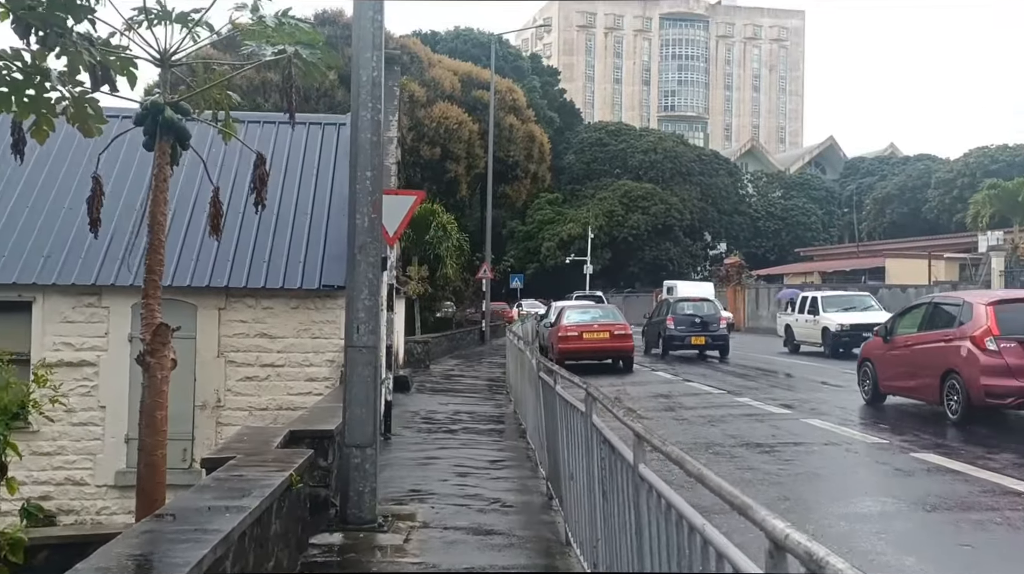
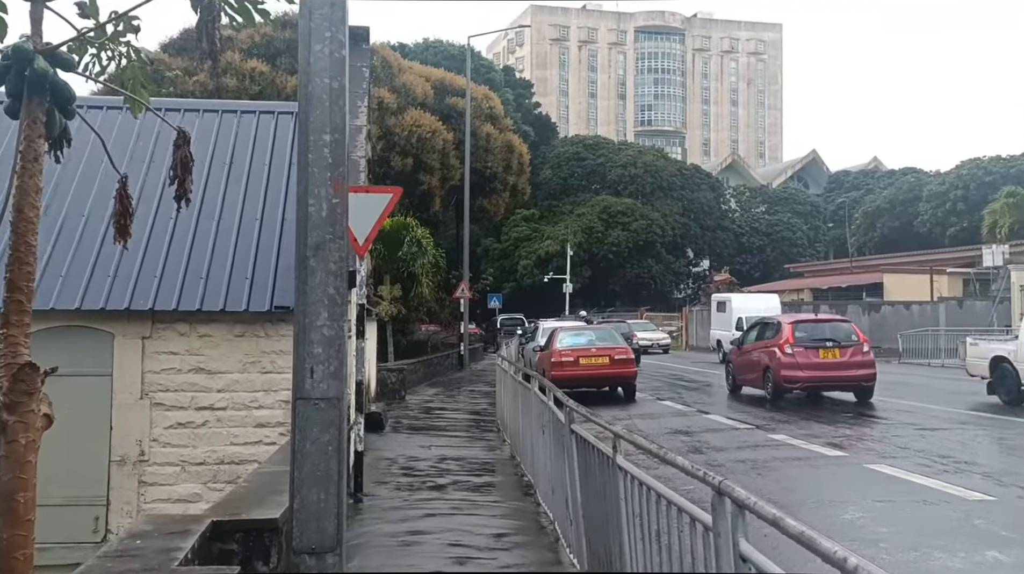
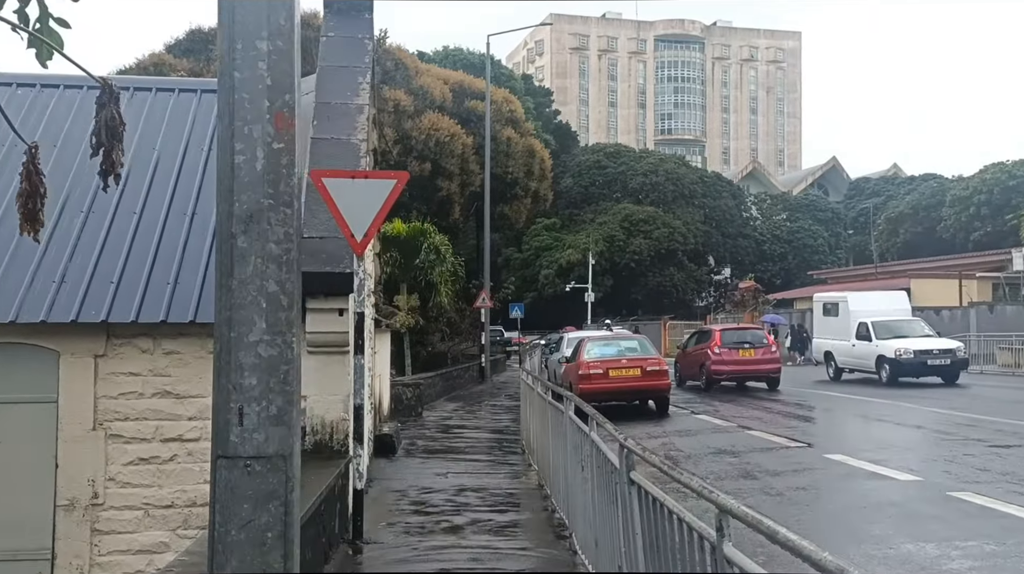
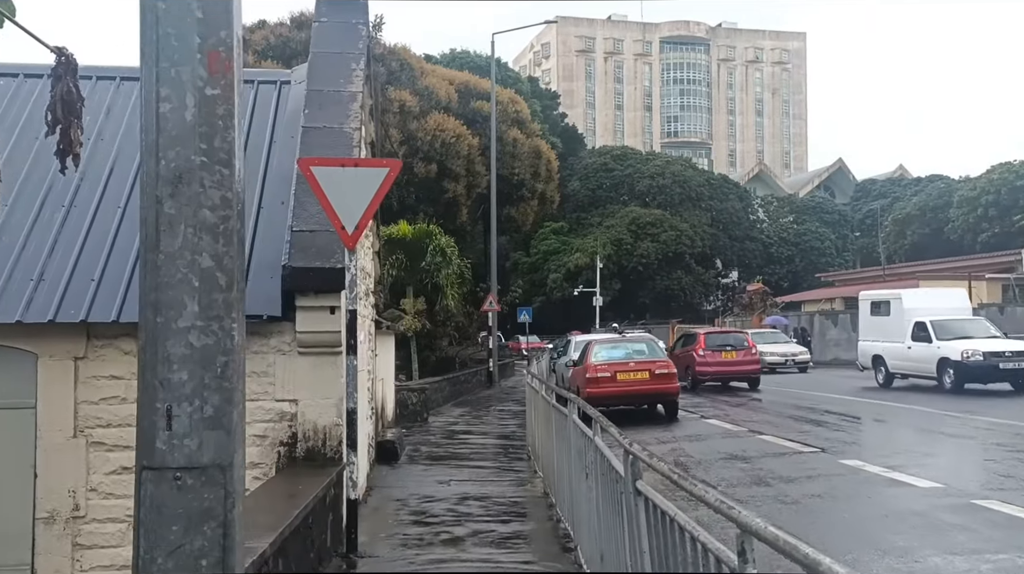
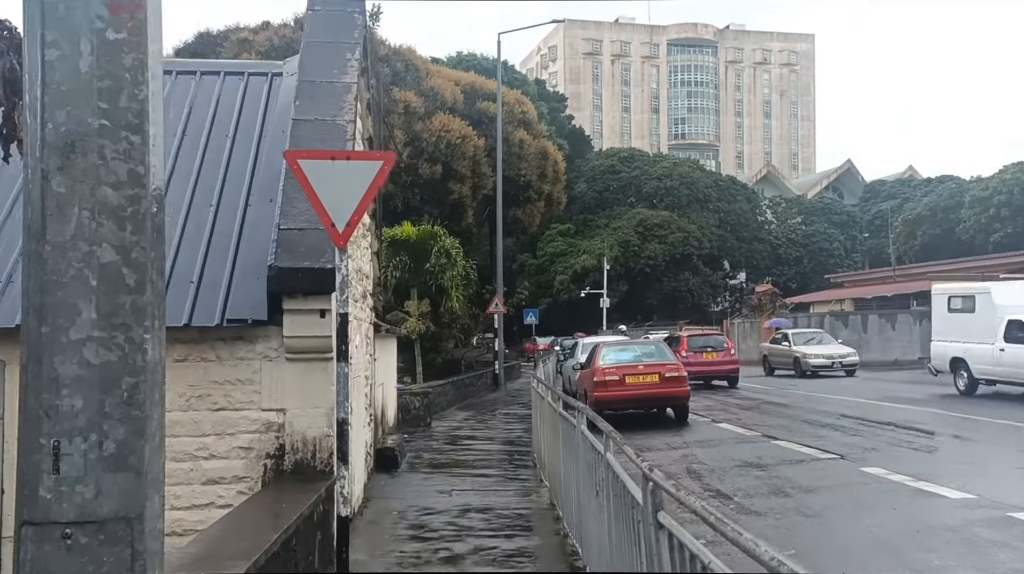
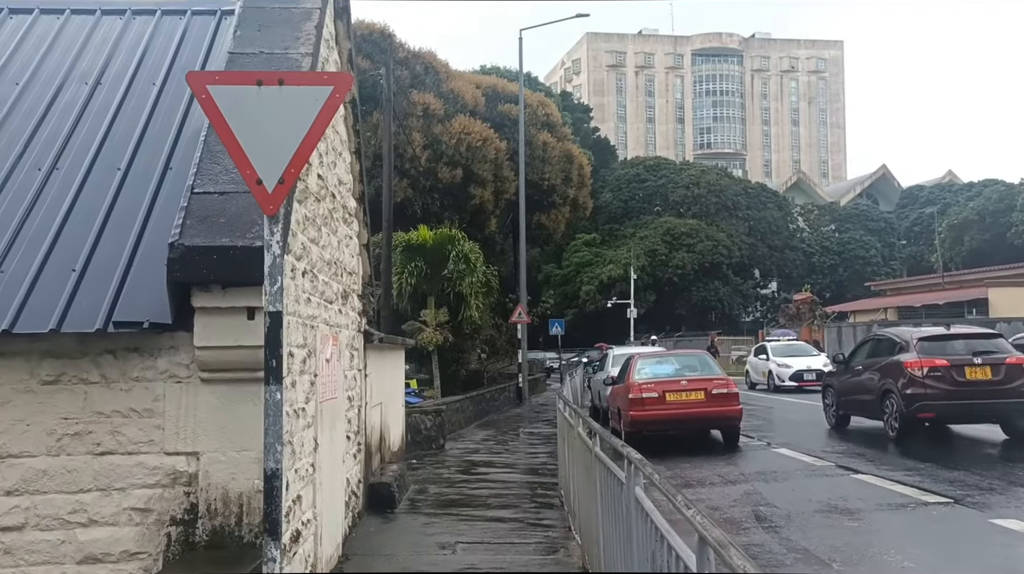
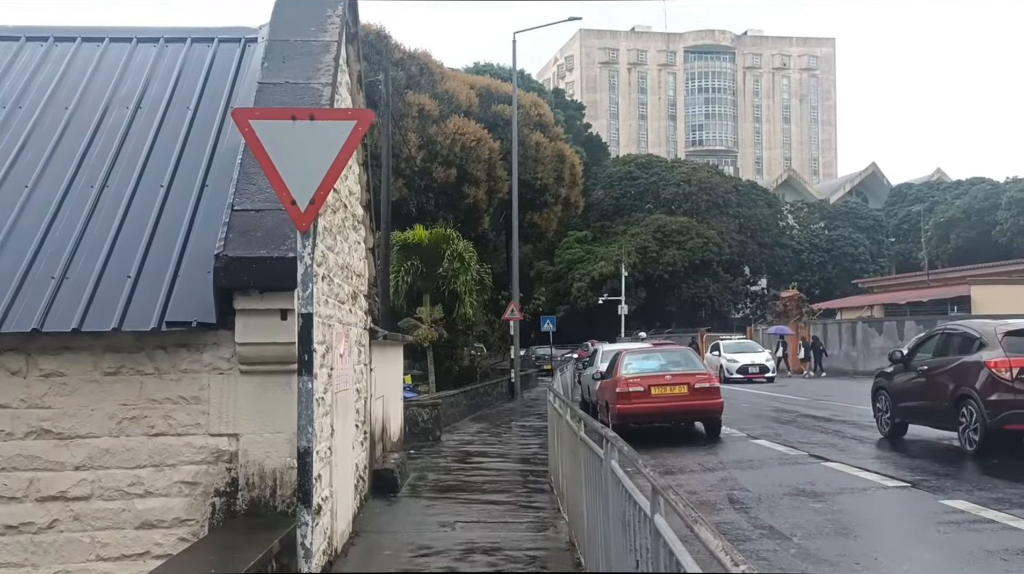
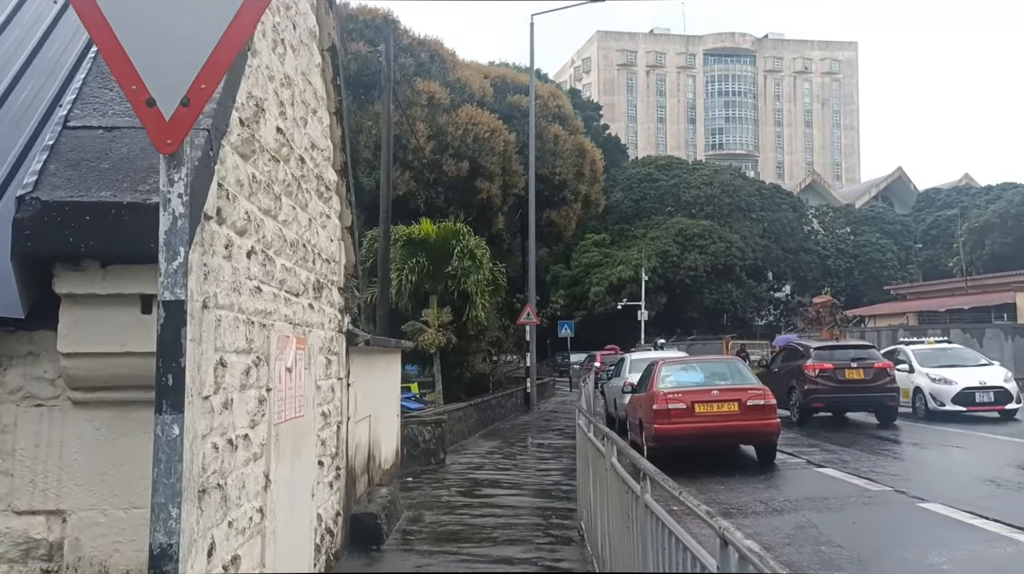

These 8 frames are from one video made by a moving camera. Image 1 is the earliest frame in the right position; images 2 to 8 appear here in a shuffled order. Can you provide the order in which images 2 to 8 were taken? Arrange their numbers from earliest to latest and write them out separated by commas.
2, 3, 4, 5, 7, 6, 8
